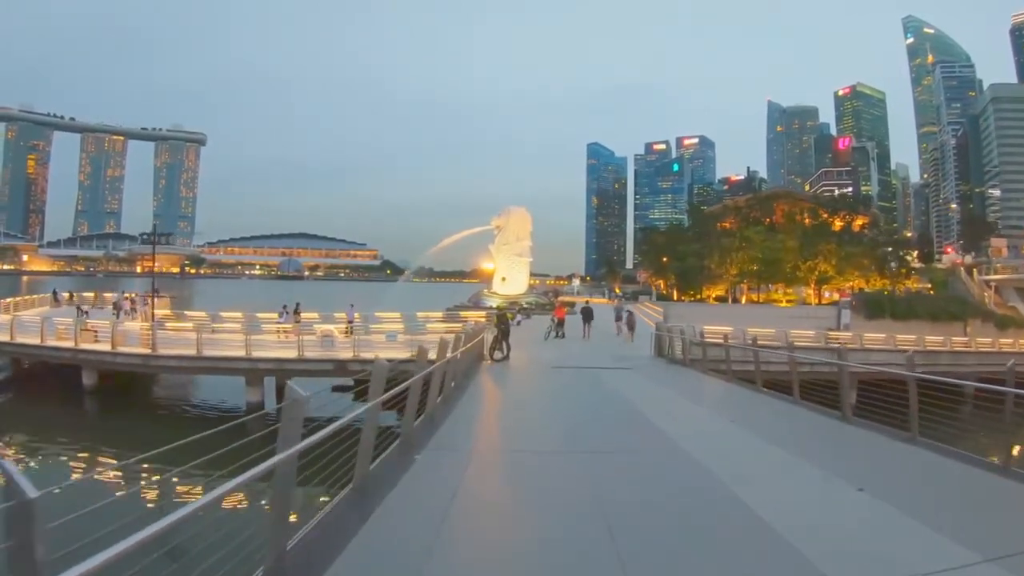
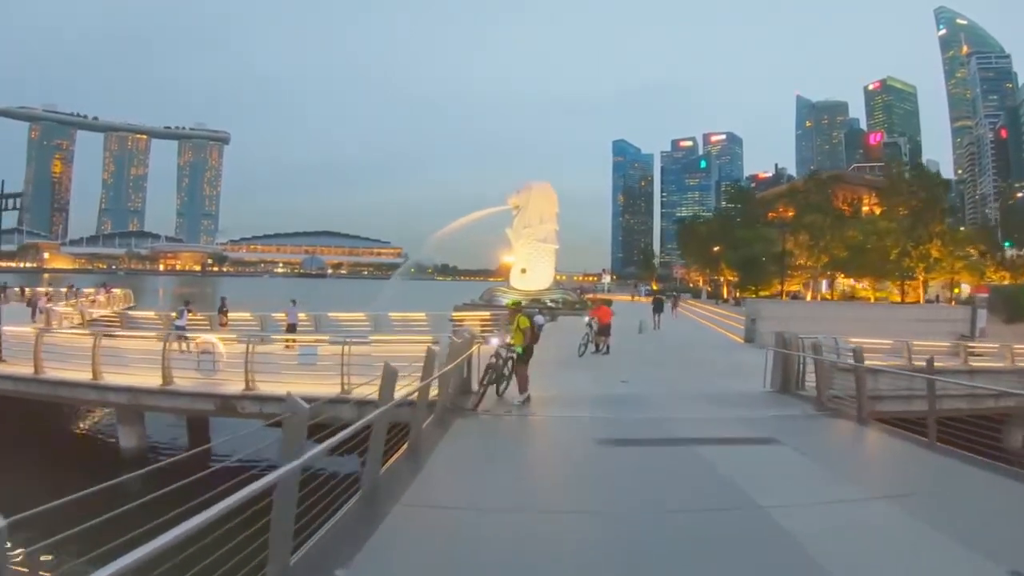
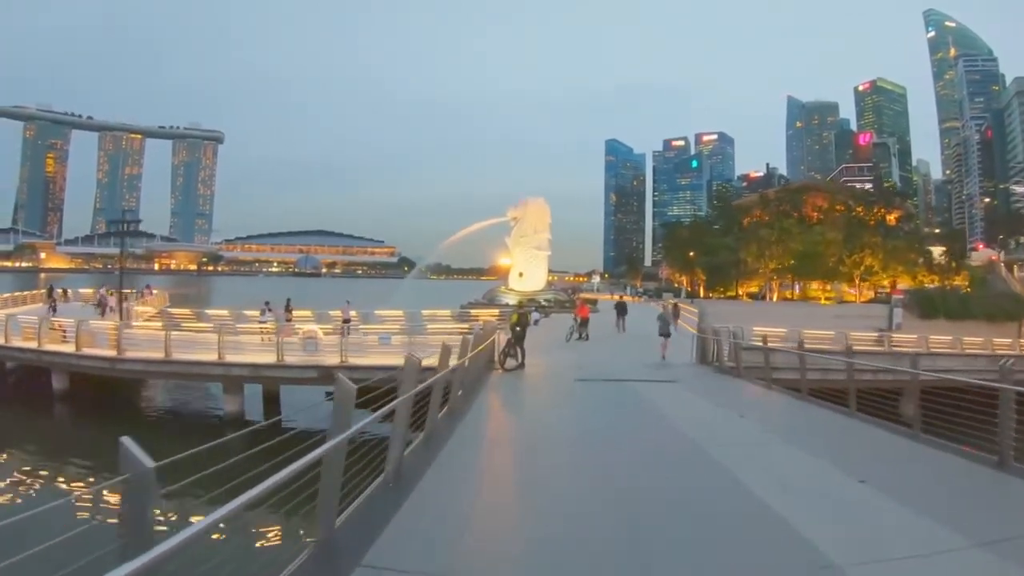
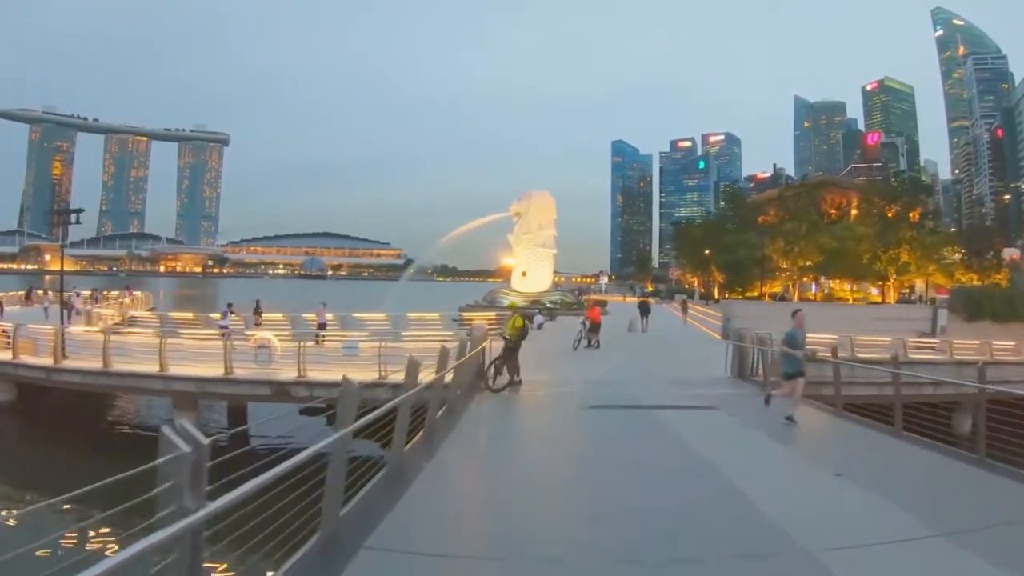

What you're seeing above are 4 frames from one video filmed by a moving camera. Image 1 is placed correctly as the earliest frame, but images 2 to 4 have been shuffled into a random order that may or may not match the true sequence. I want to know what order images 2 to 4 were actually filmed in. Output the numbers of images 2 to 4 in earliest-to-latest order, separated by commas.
3, 4, 2
